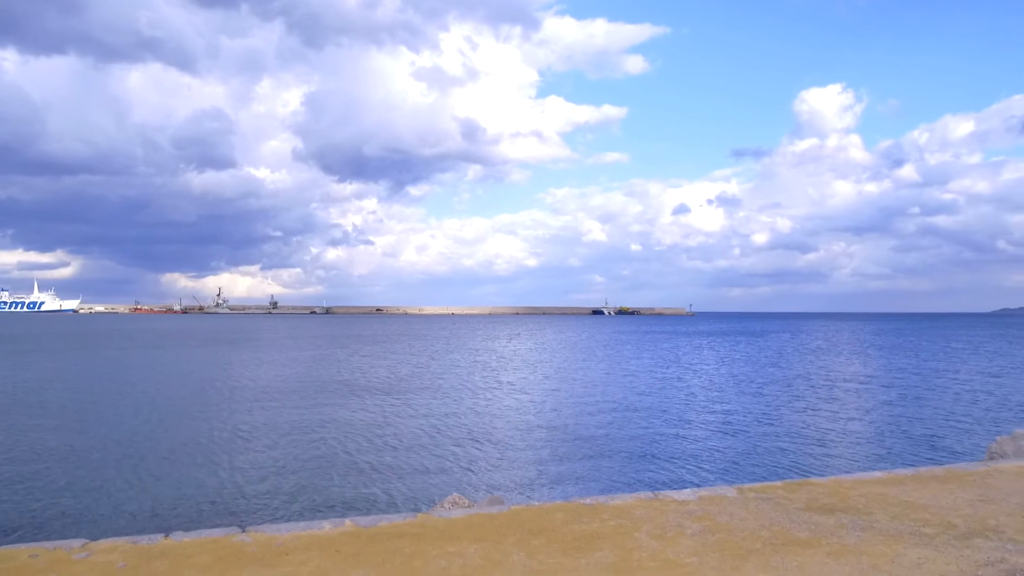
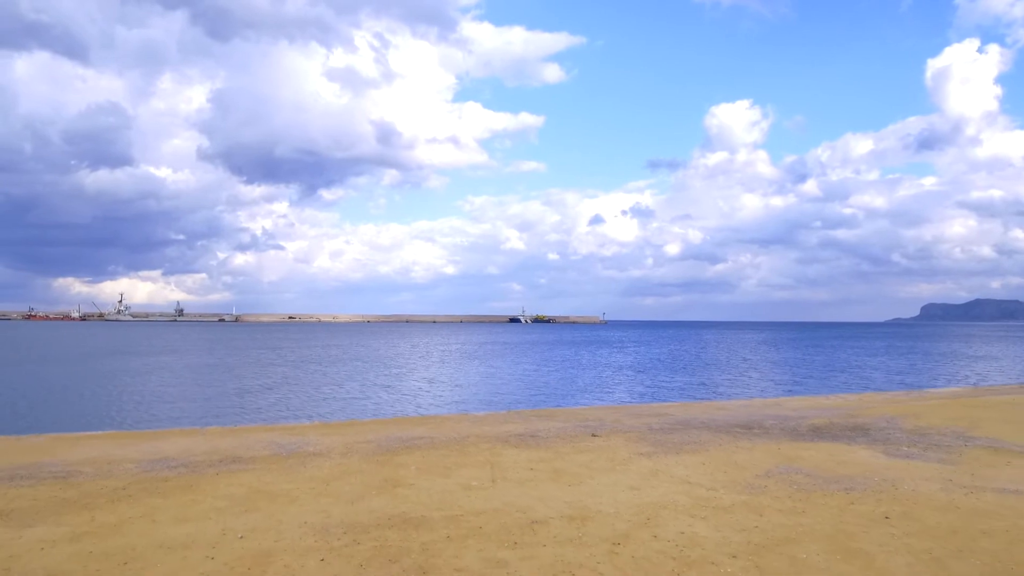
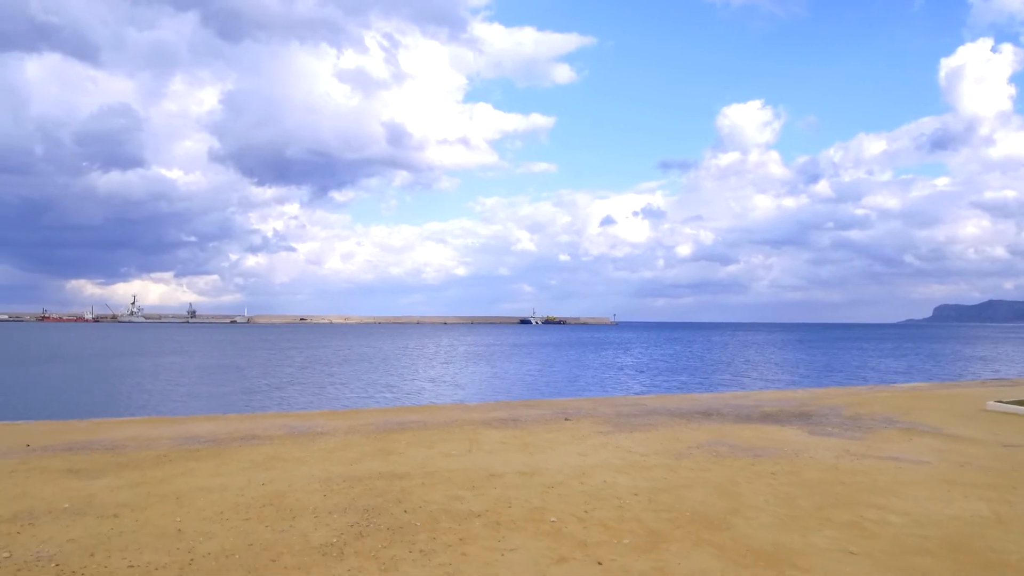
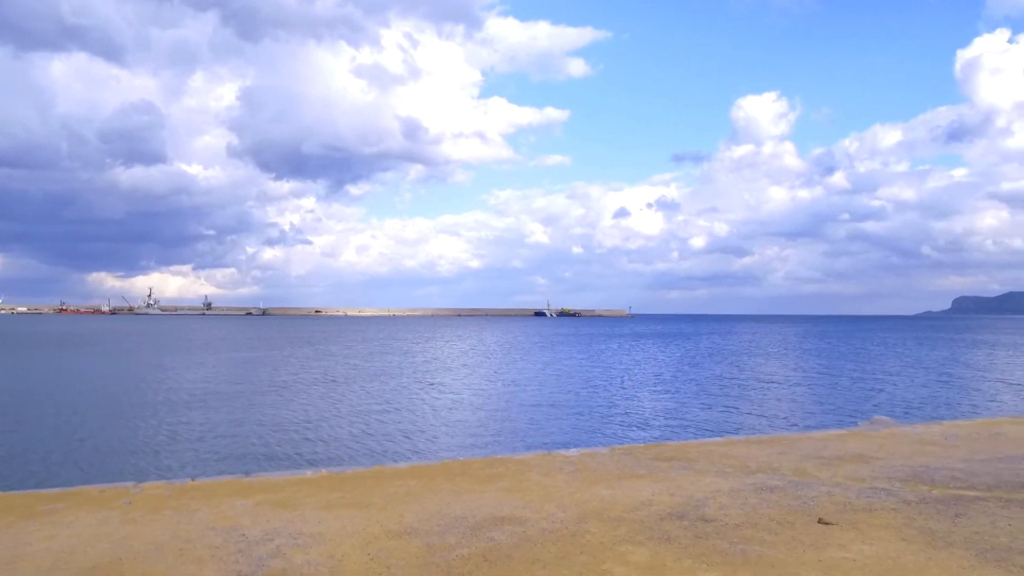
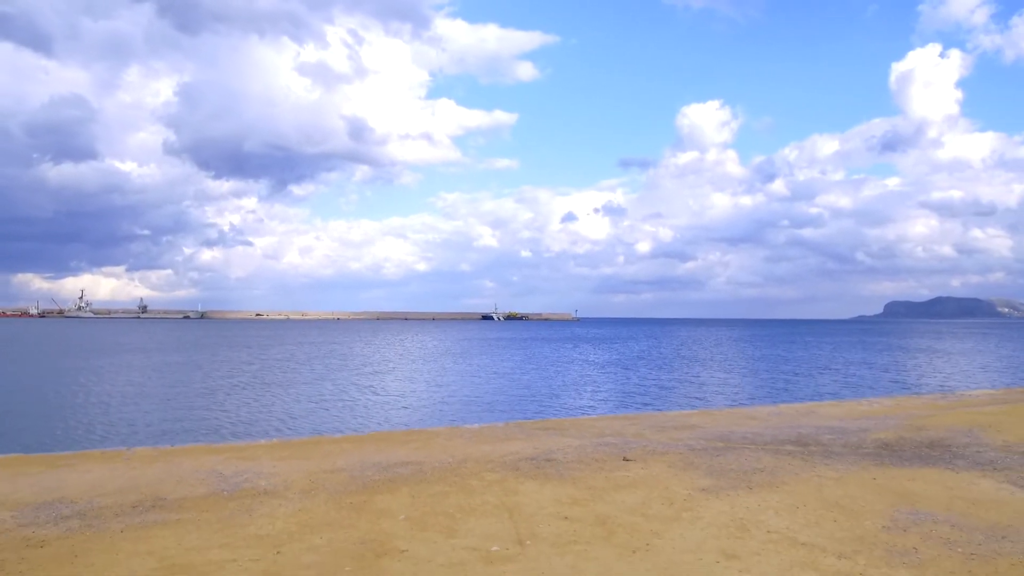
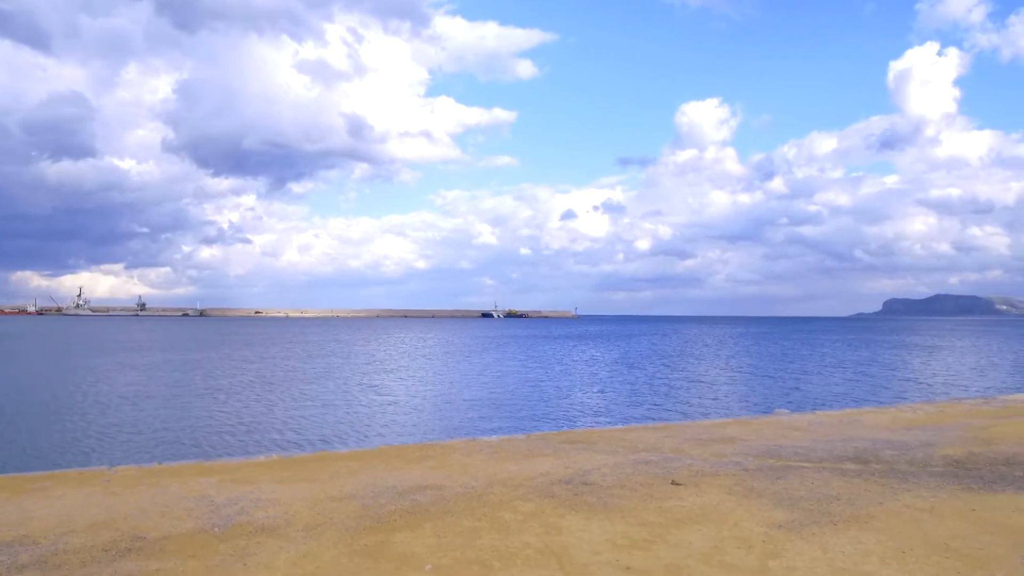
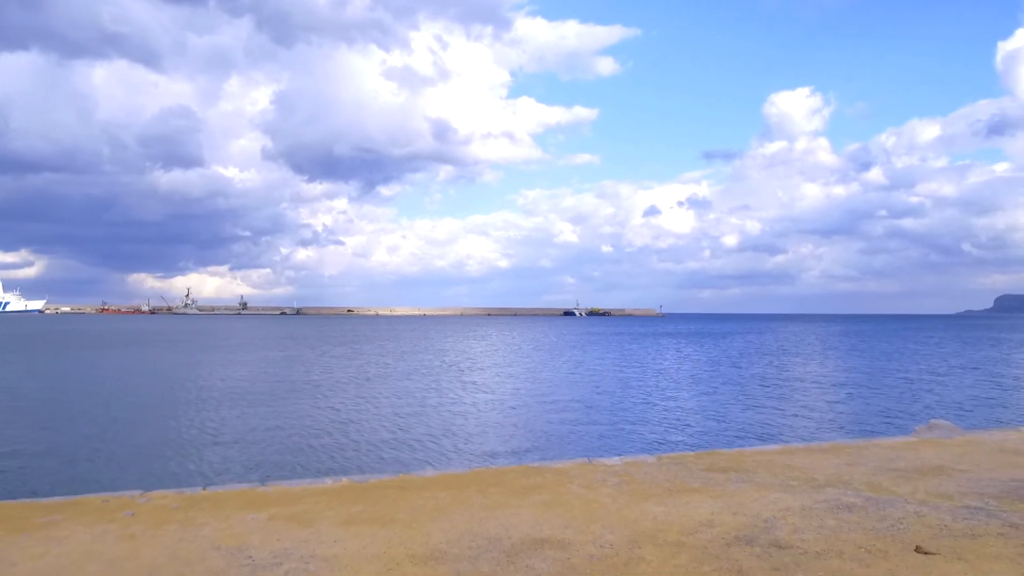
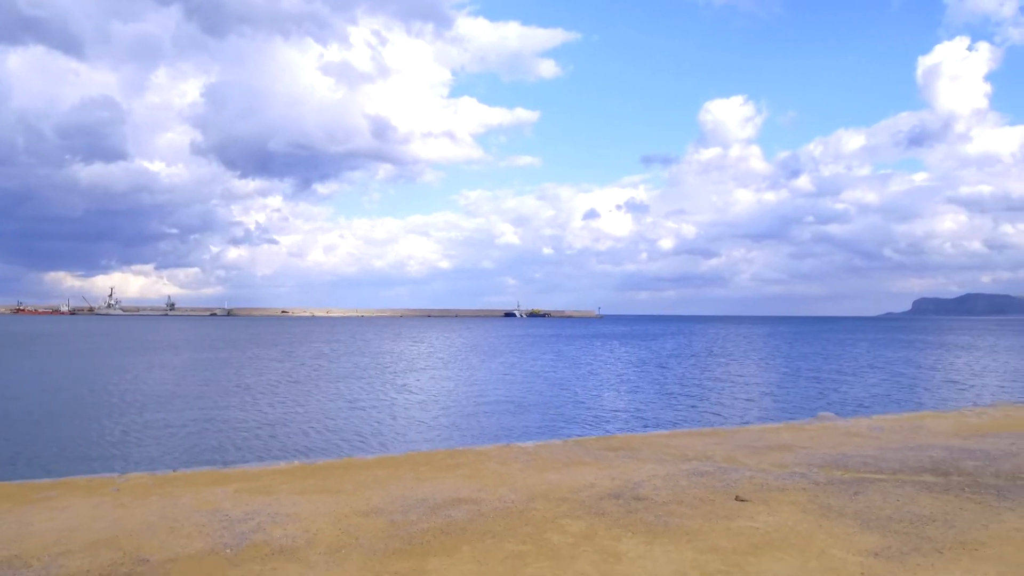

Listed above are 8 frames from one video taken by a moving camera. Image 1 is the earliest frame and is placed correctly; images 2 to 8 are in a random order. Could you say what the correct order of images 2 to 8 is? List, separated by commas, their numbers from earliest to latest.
7, 4, 8, 6, 5, 2, 3
